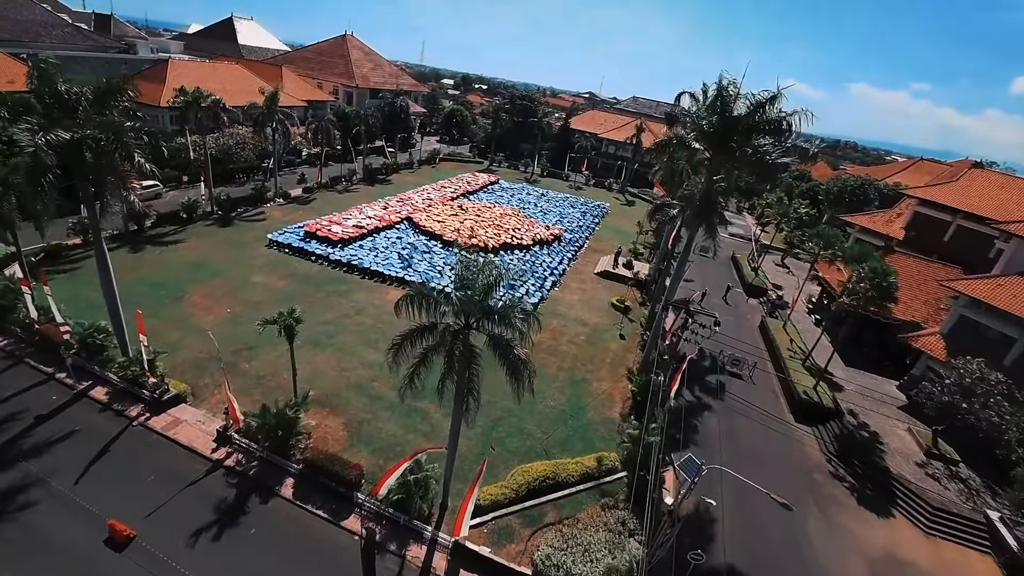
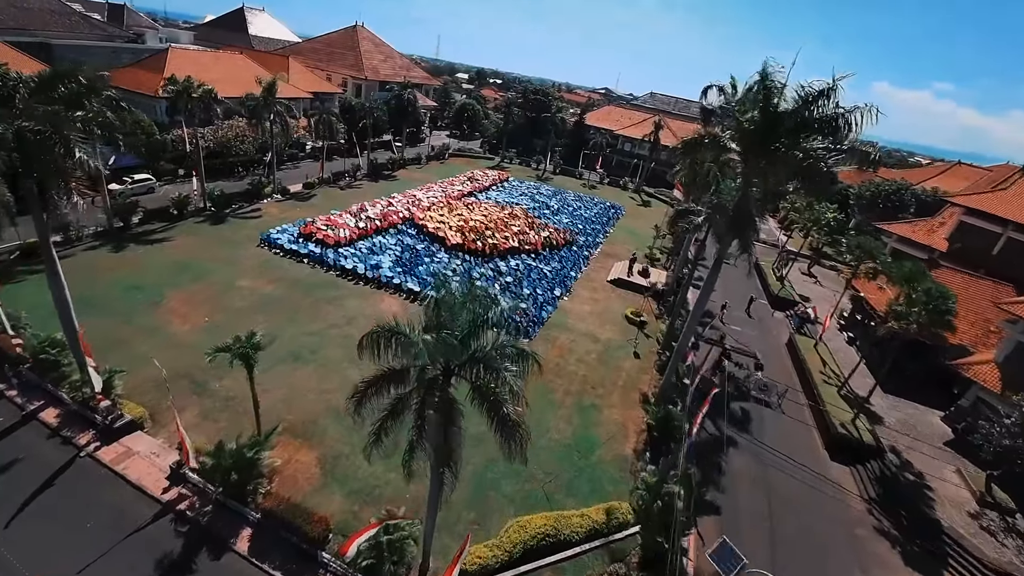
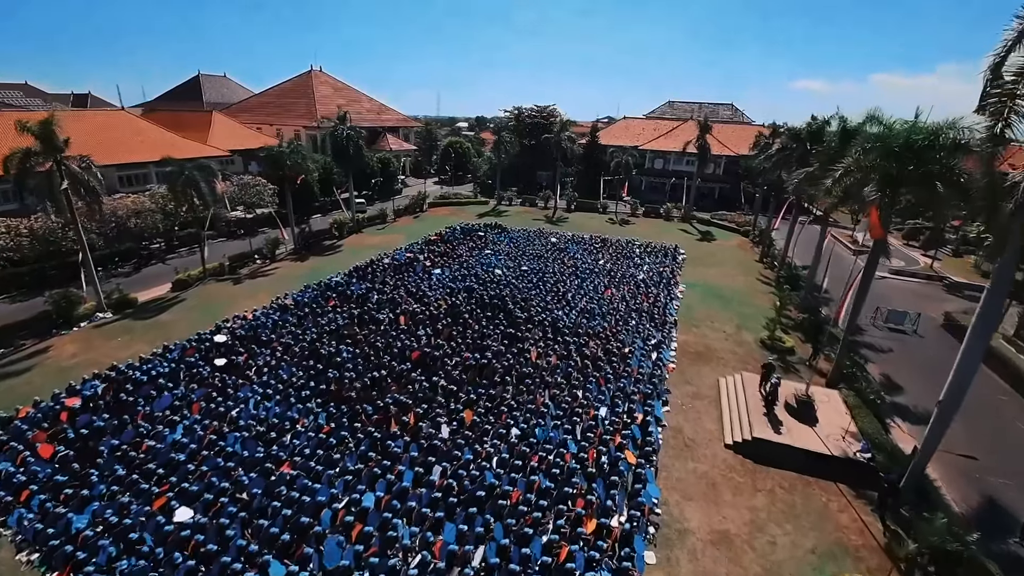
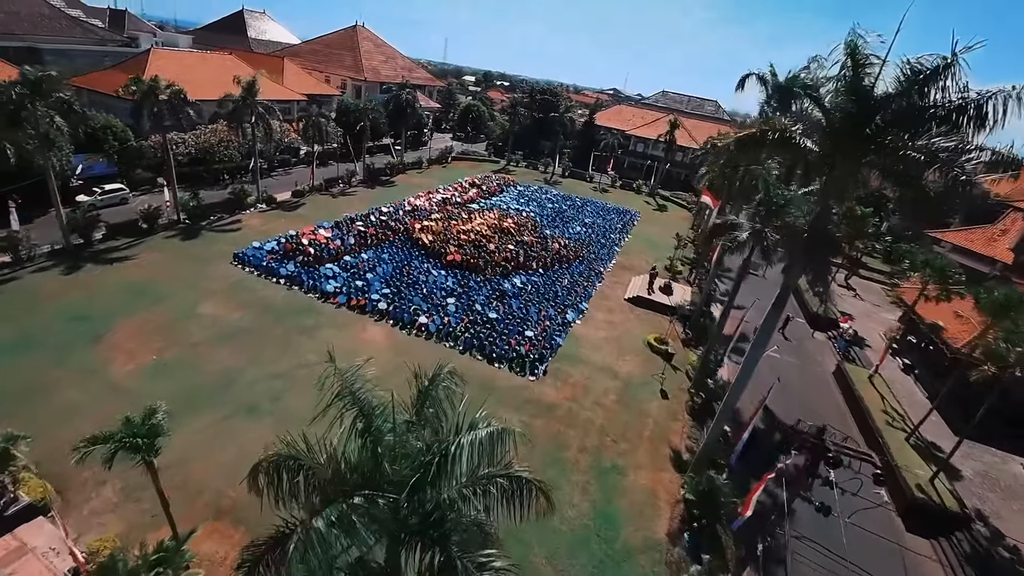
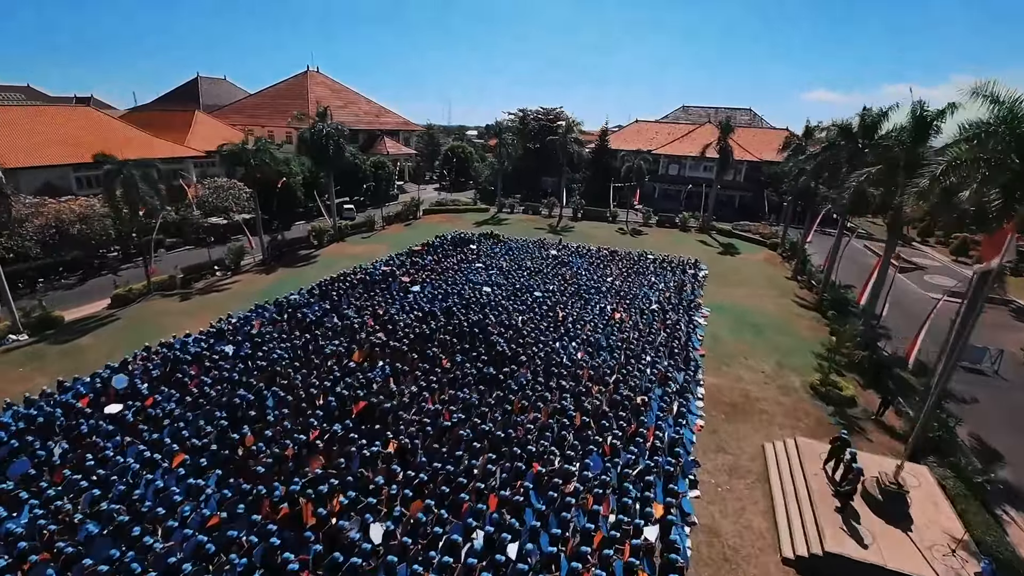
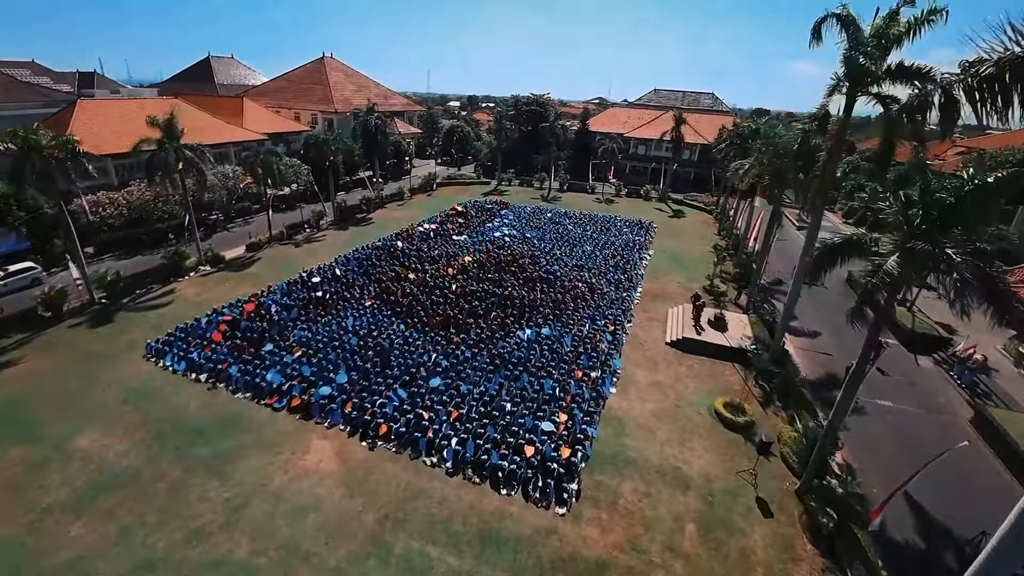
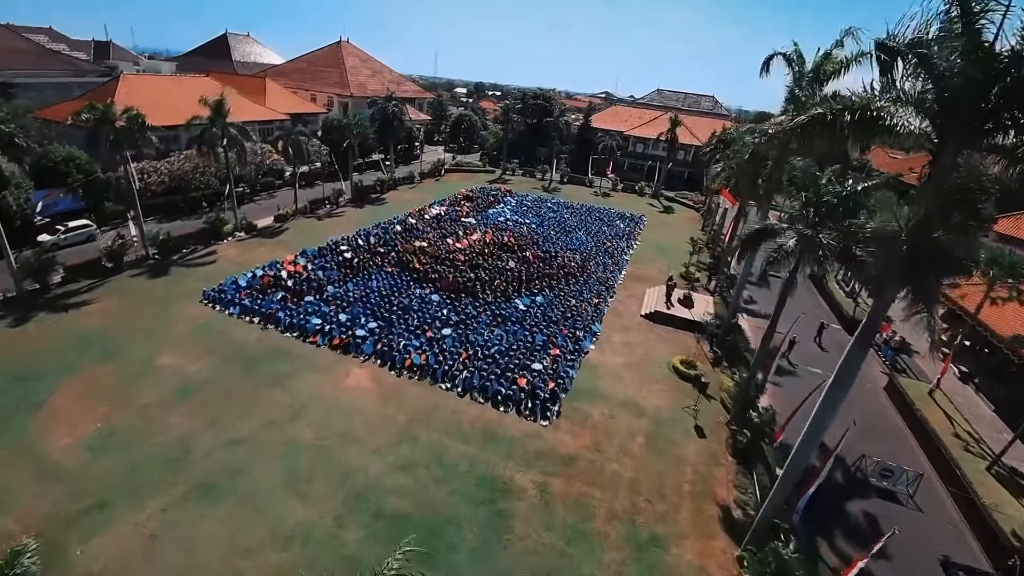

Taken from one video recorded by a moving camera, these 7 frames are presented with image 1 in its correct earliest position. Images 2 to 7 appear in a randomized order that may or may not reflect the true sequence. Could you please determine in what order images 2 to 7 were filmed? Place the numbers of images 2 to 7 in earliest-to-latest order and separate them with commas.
2, 4, 7, 6, 3, 5
